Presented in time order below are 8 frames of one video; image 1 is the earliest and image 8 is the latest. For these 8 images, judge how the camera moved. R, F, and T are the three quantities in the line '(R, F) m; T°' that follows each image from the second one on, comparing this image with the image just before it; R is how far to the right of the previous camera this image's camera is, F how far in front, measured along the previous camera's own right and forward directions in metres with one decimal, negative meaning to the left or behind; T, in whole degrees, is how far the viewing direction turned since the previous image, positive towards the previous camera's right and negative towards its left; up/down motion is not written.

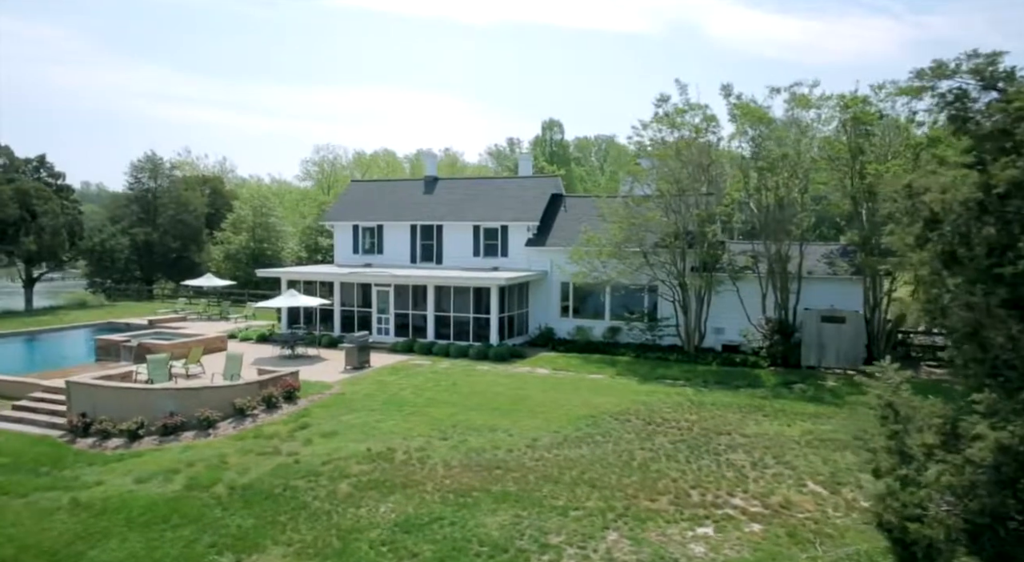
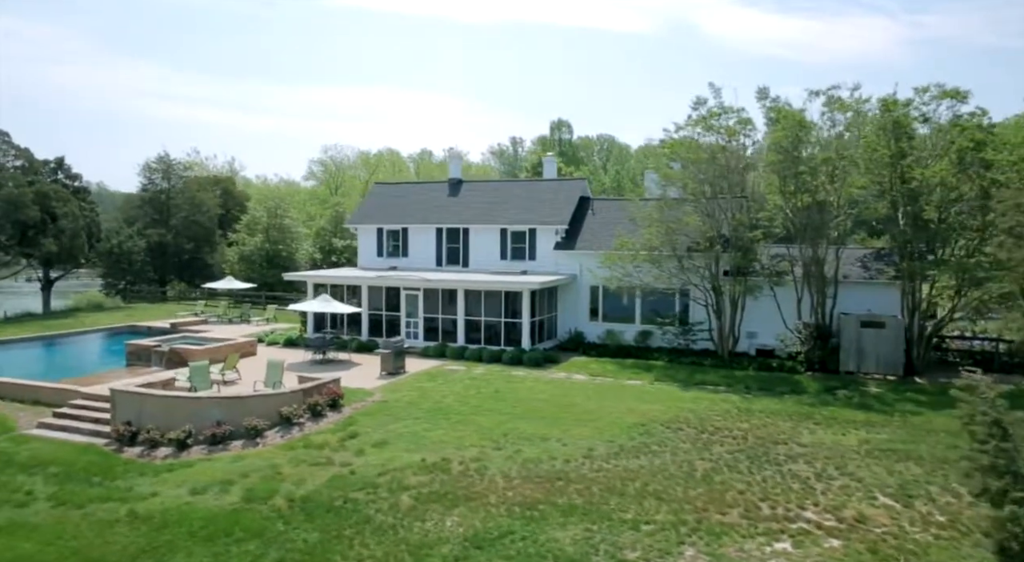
(-1.4, +0.2) m; 0°
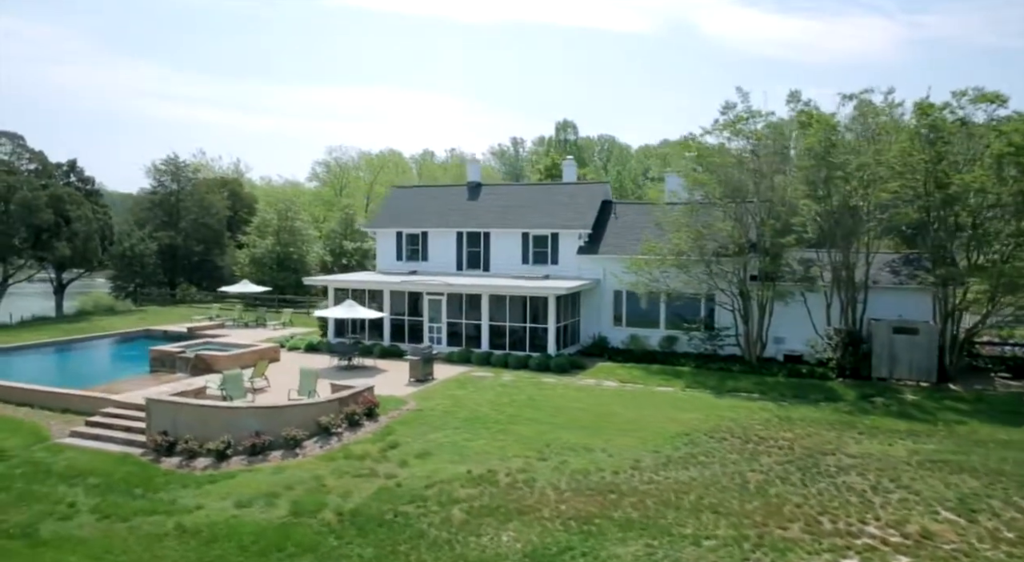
(-1.2, +0.2) m; 0°
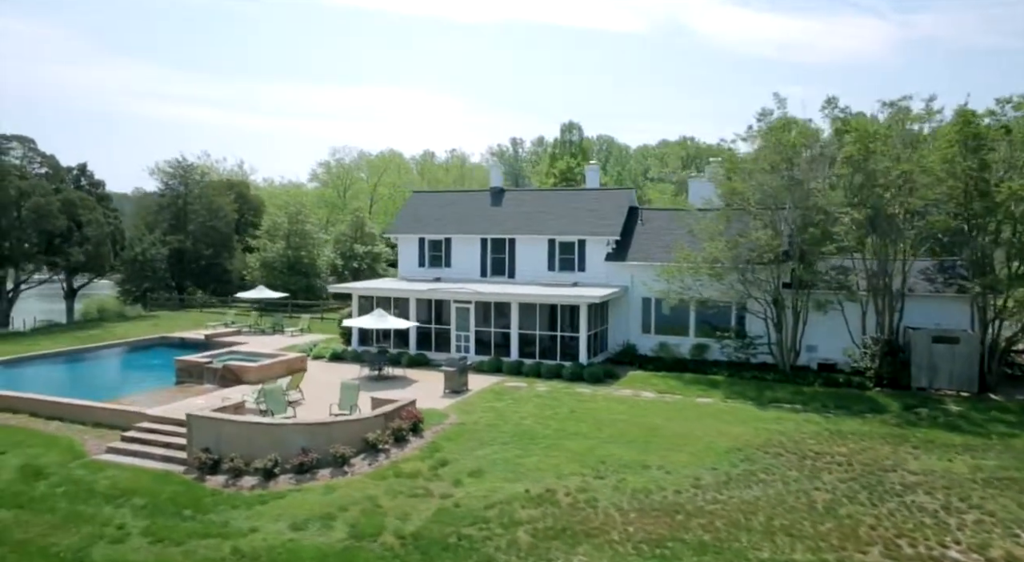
(-1.5, +0.4) m; 0°
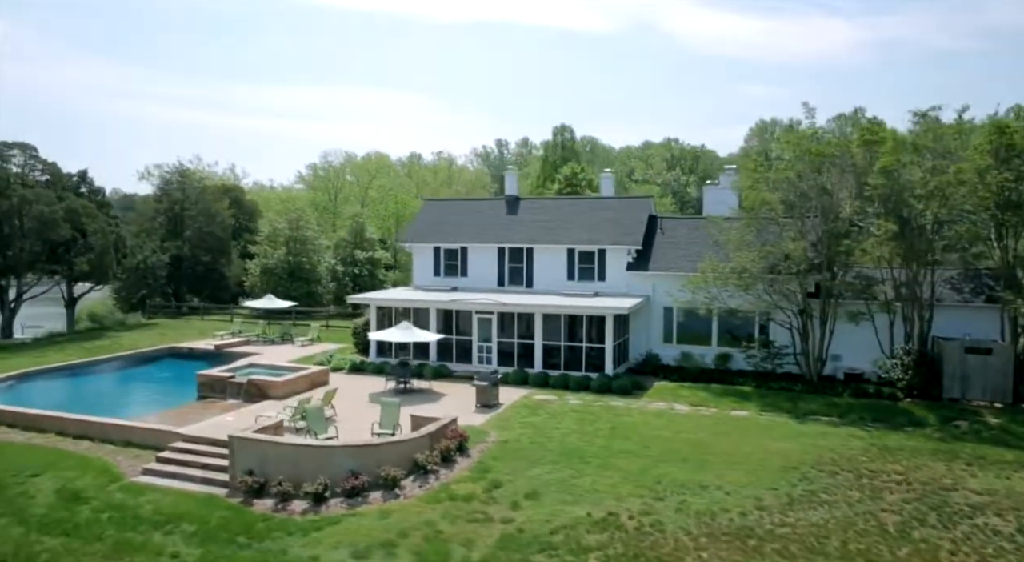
(-1.9, +0.4) m; +2°
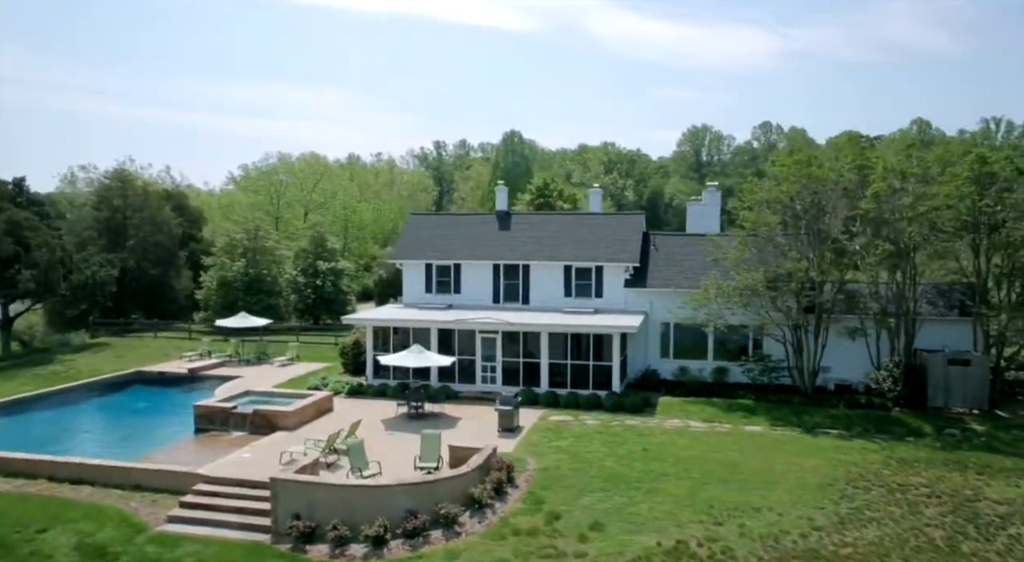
(-3.3, +0.1) m; +6°
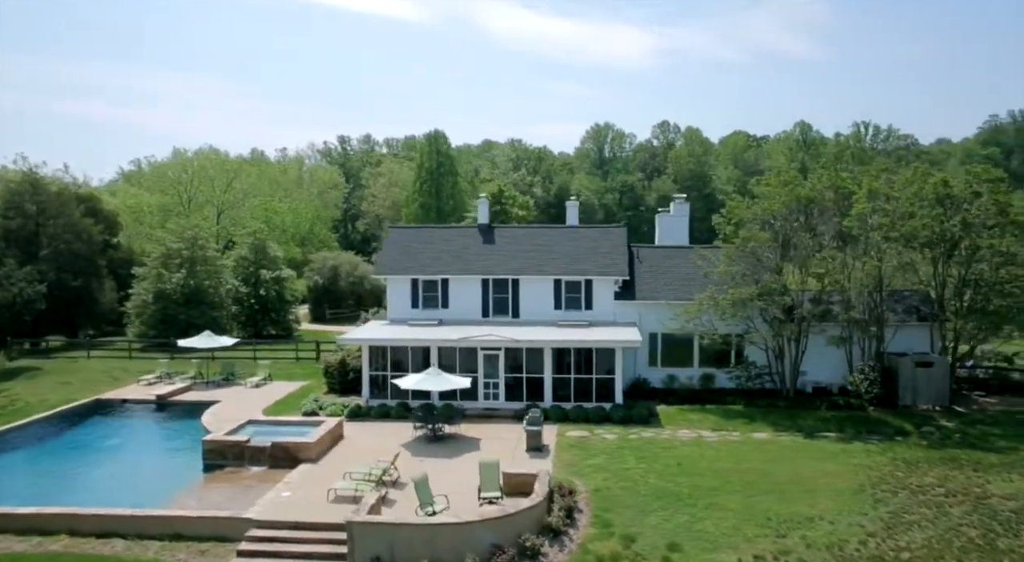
(-4.7, +0.1) m; +9°
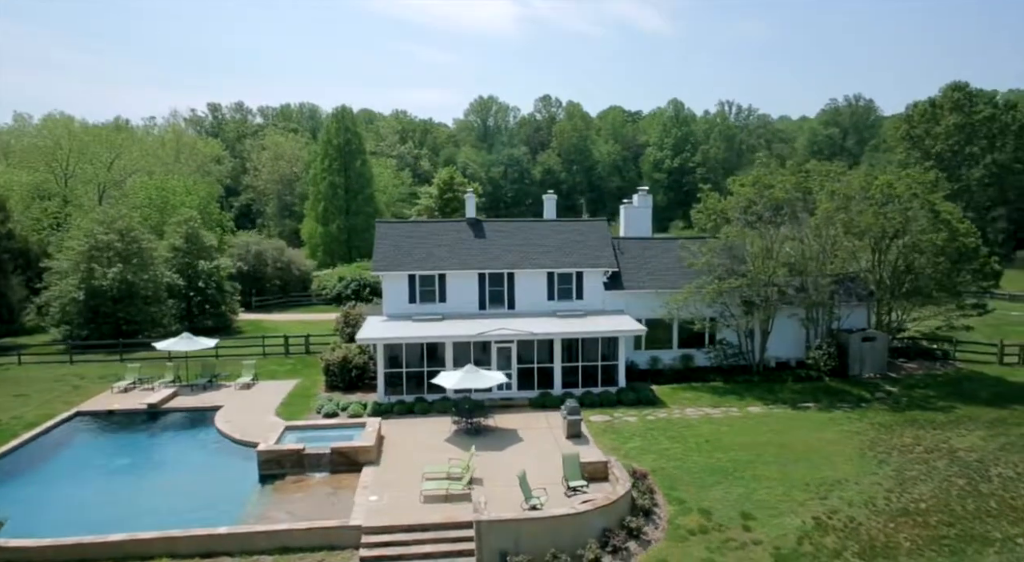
(-6.6, -1.0) m; +11°
